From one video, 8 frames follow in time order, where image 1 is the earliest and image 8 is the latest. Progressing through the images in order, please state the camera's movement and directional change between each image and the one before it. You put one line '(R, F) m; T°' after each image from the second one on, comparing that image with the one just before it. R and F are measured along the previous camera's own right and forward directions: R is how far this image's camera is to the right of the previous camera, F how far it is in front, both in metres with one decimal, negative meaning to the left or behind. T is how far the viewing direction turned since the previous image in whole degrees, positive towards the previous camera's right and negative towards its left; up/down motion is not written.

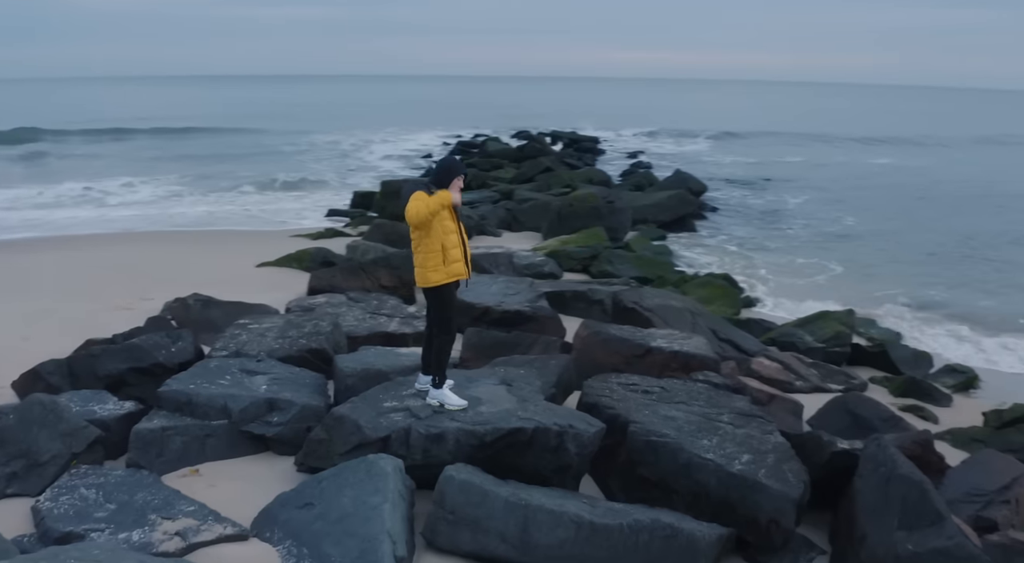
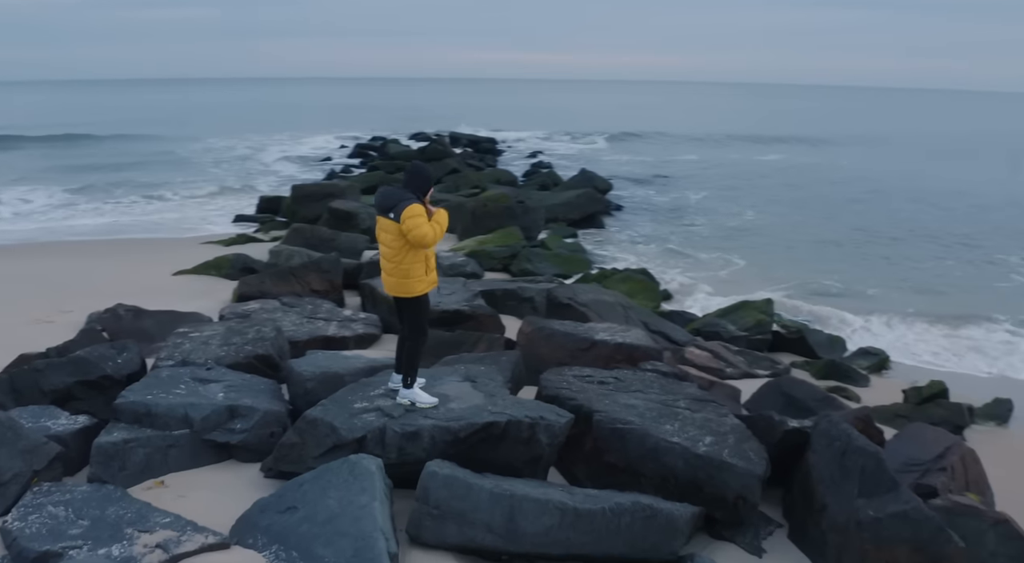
(-0.4, -0.1) m; +7°
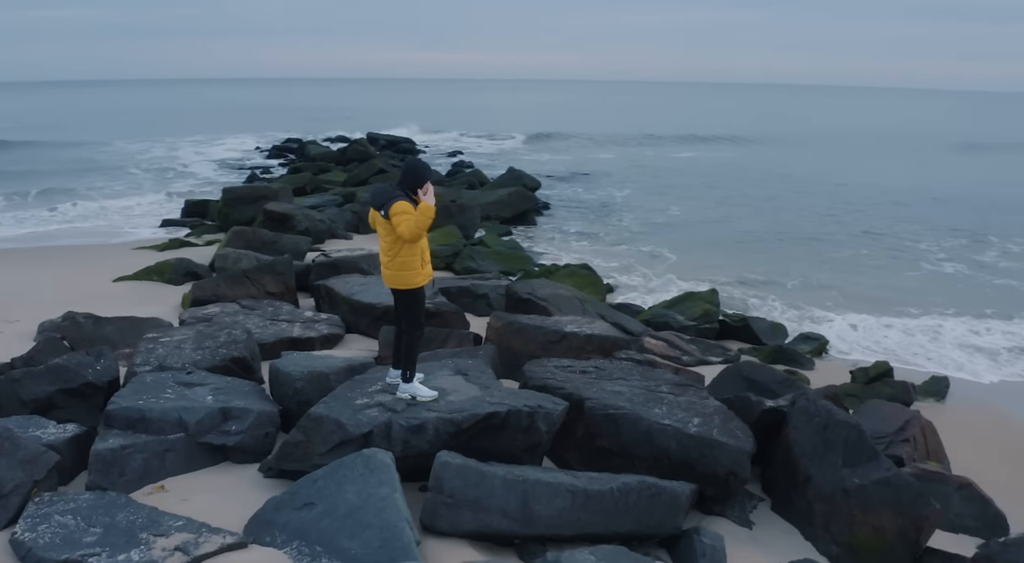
(-0.5, -0.1) m; +6°
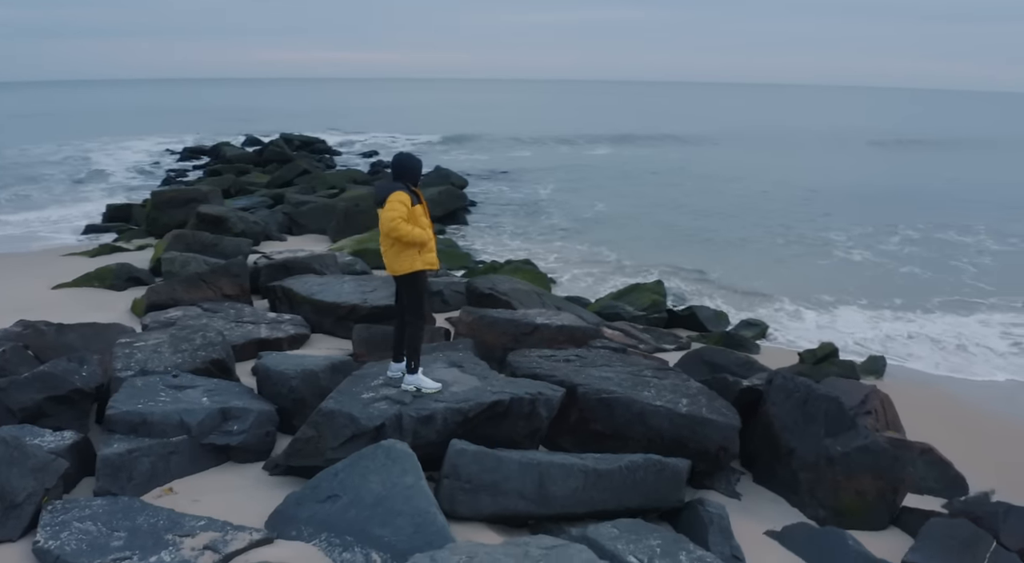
(-0.6, -0.1) m; +6°
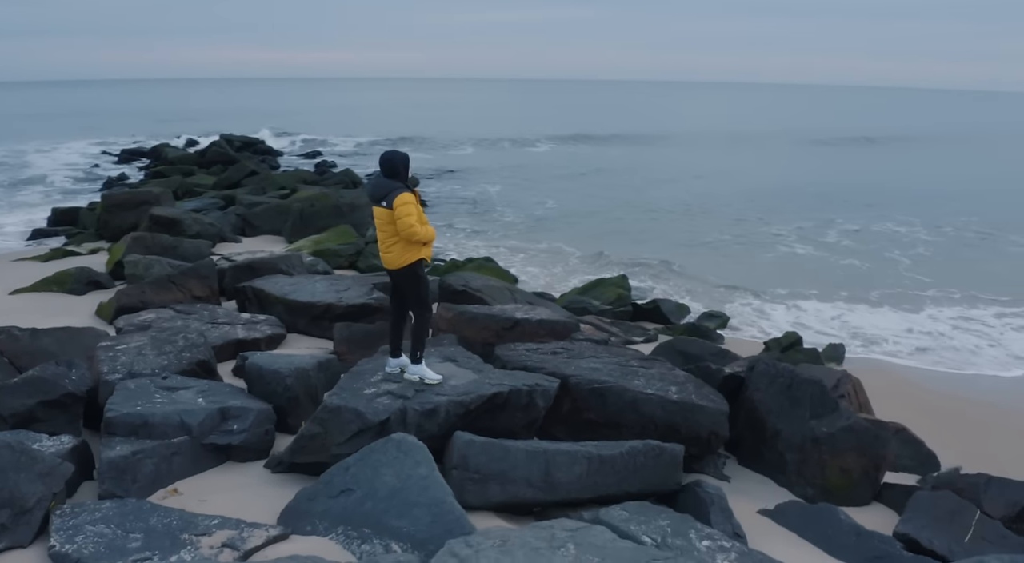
(-0.4, -0.1) m; +4°
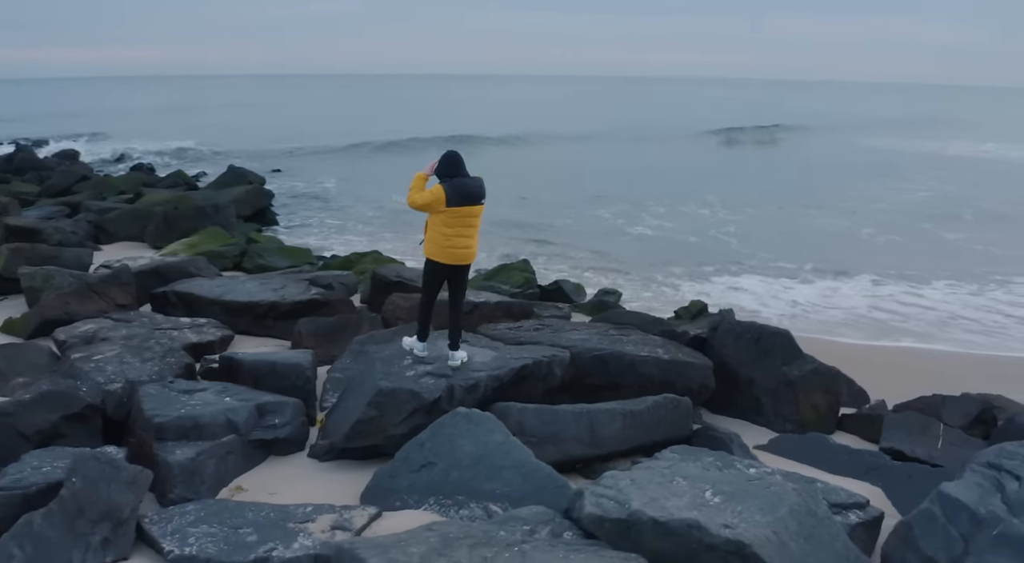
(-1.4, -0.2) m; +13°
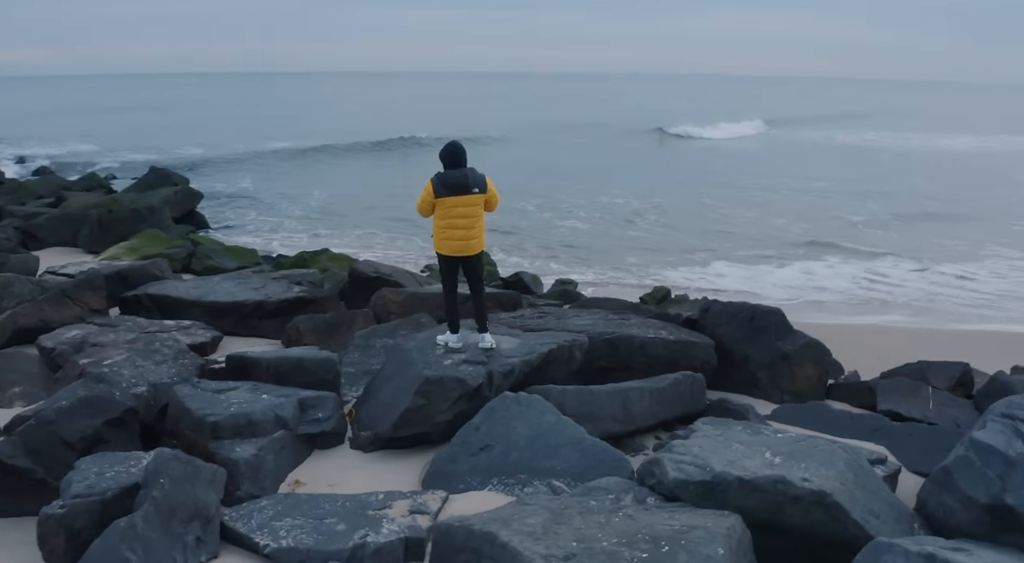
(-0.9, -0.1) m; +7°
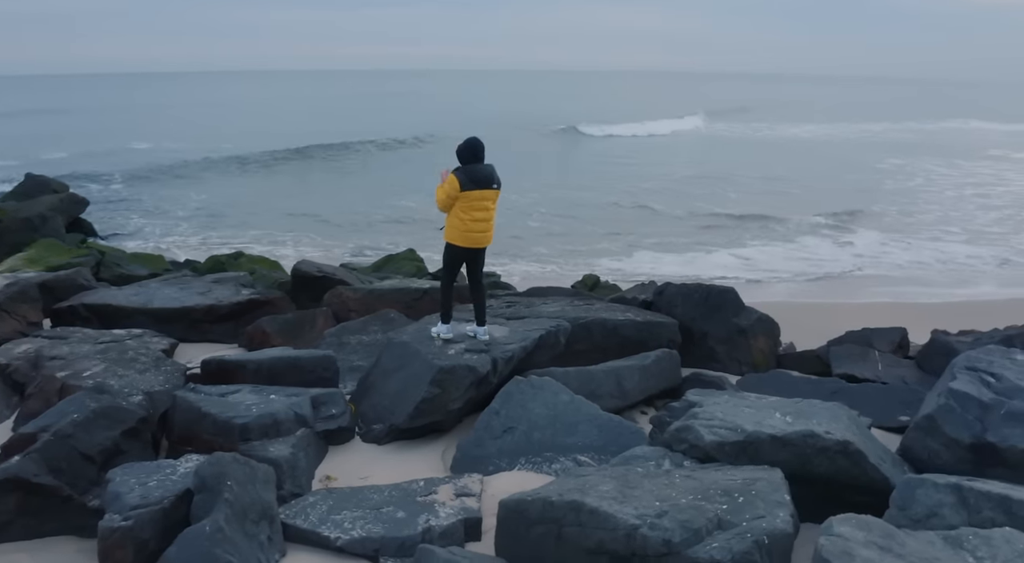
(-0.9, -0.1) m; +9°
